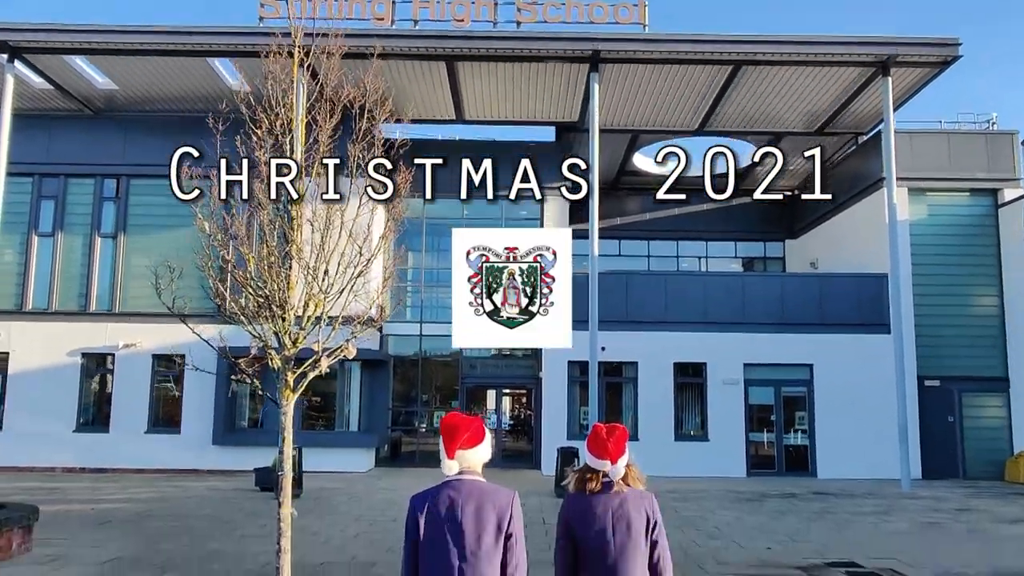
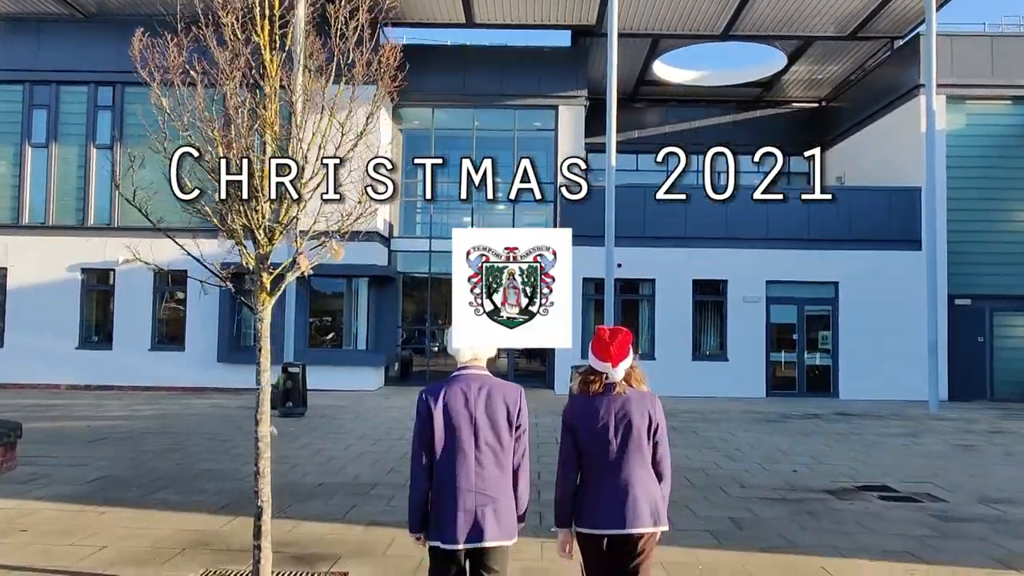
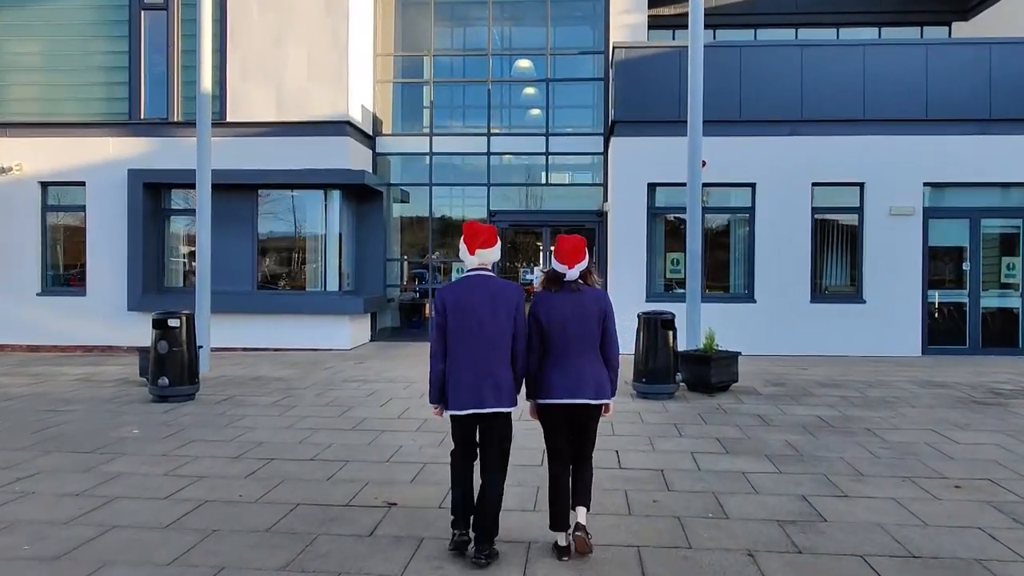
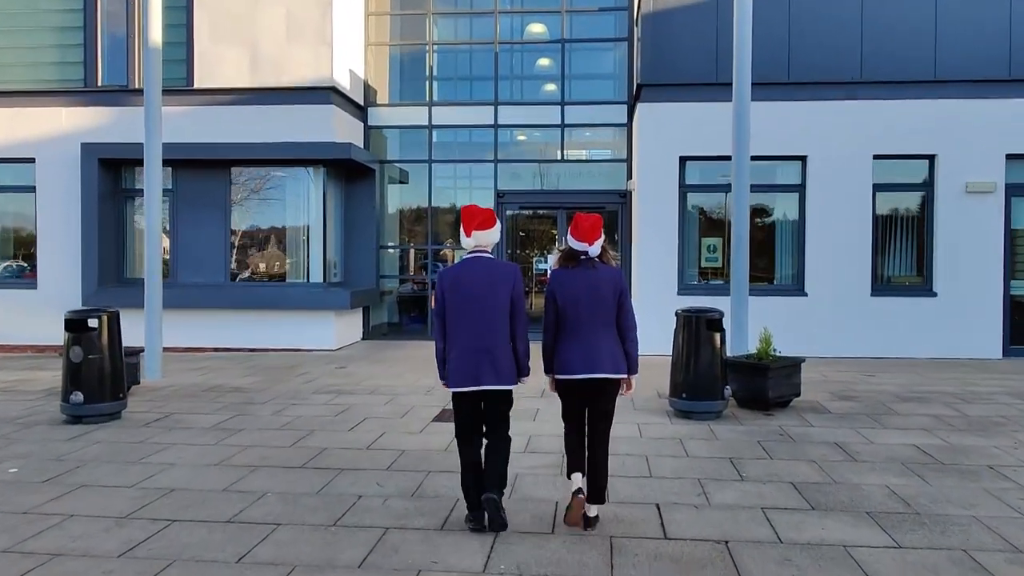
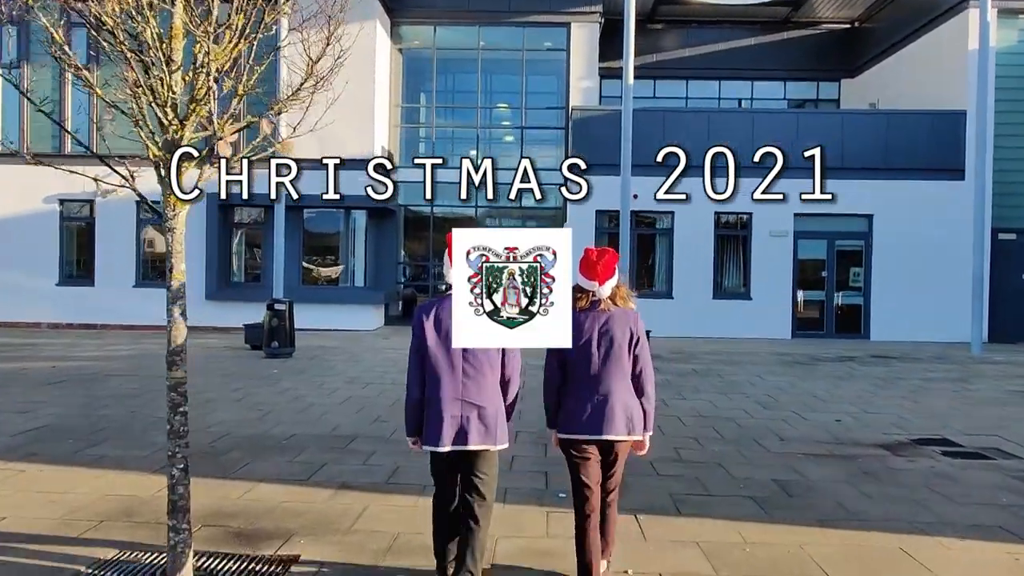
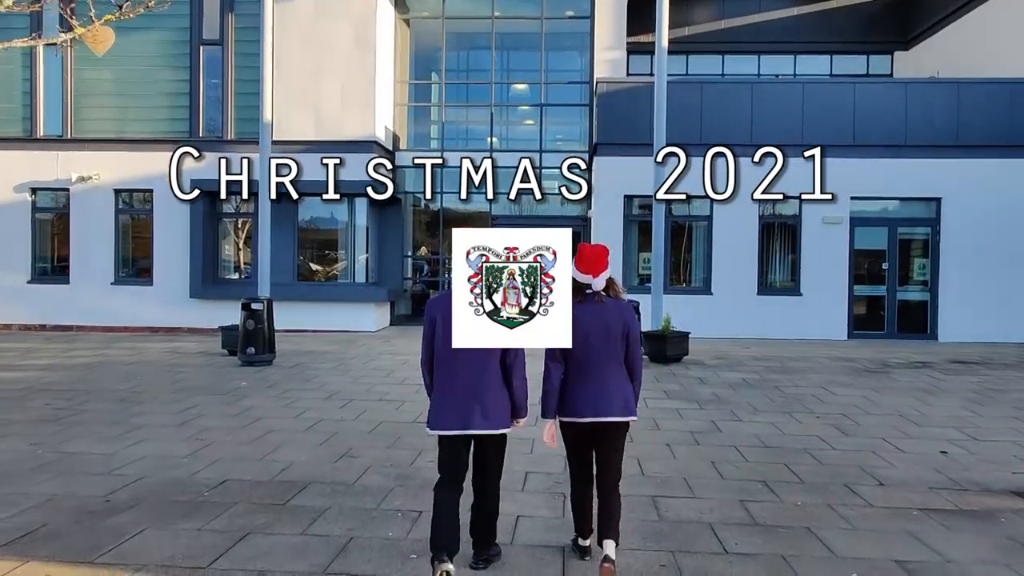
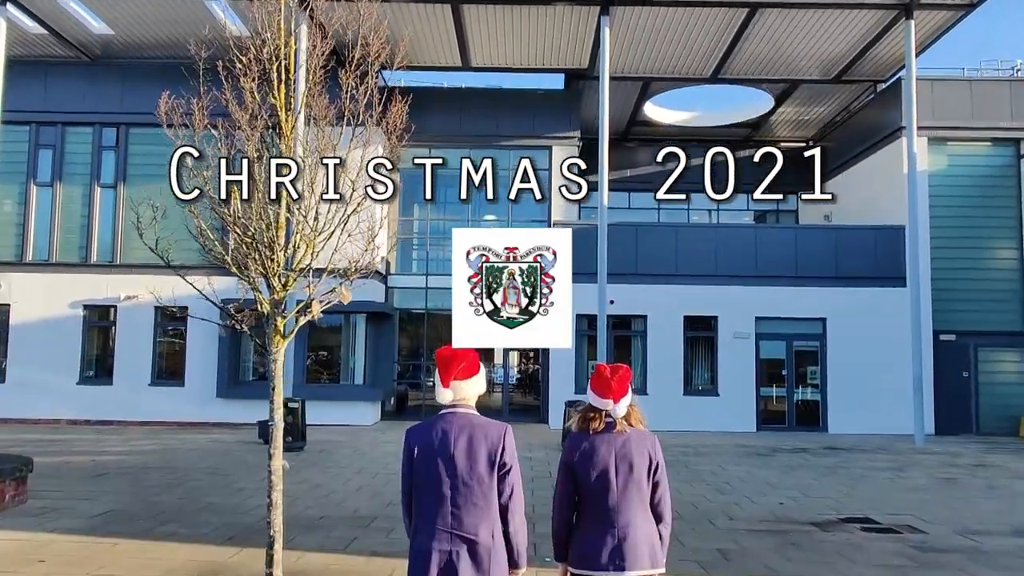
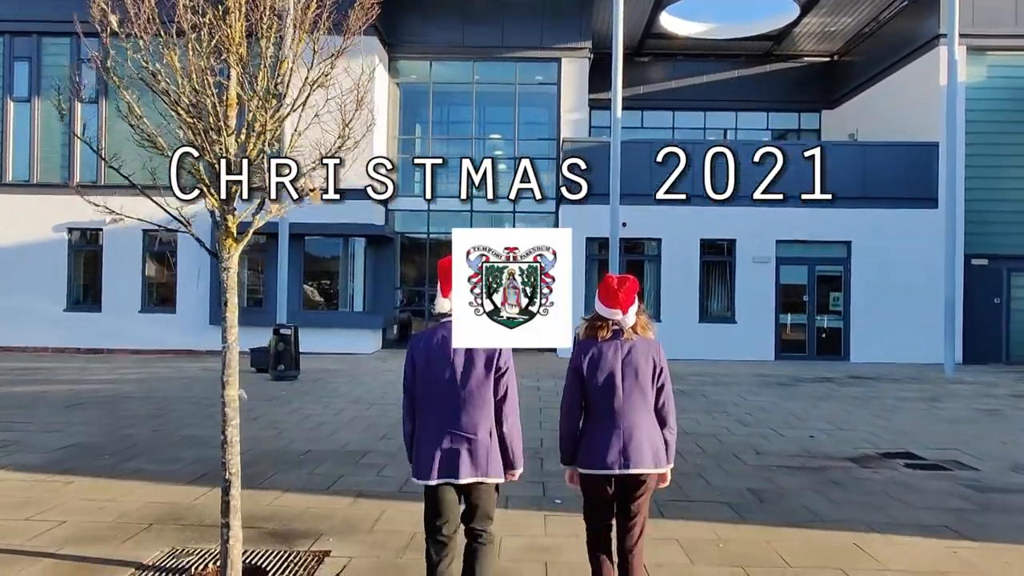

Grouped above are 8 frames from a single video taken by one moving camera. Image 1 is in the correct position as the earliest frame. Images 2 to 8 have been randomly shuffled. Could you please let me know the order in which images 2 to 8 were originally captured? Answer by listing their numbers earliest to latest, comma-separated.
7, 2, 8, 5, 6, 3, 4
